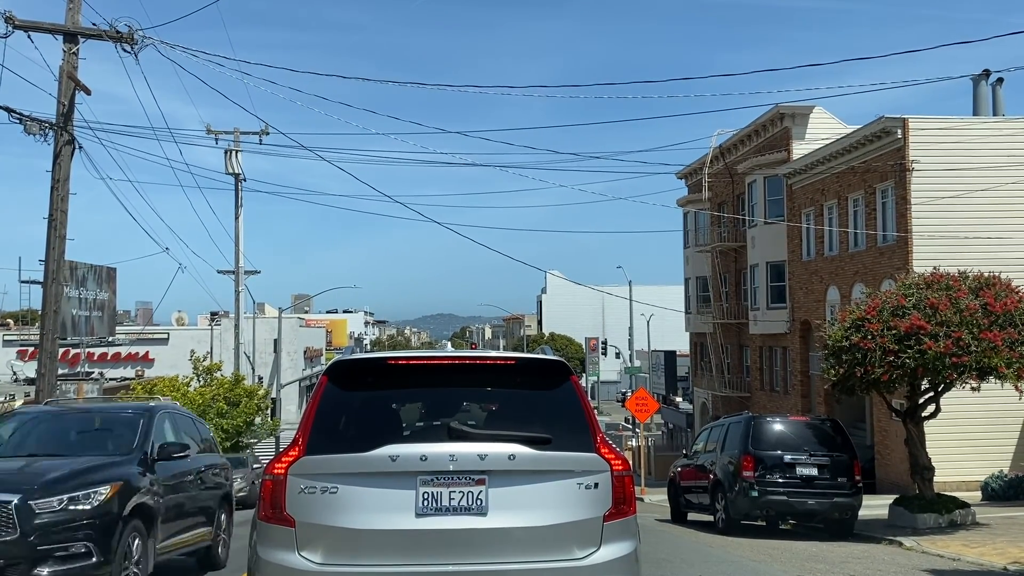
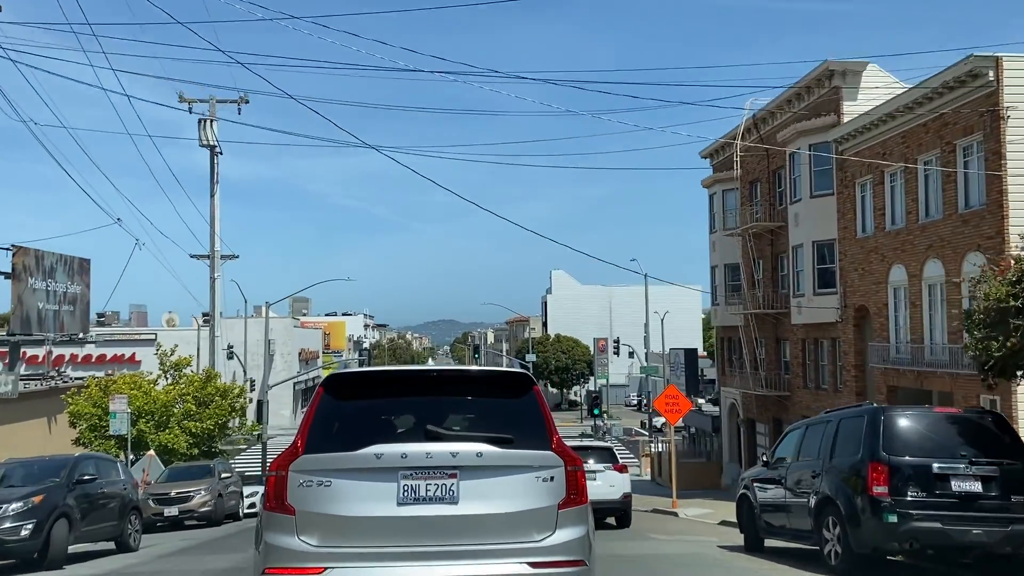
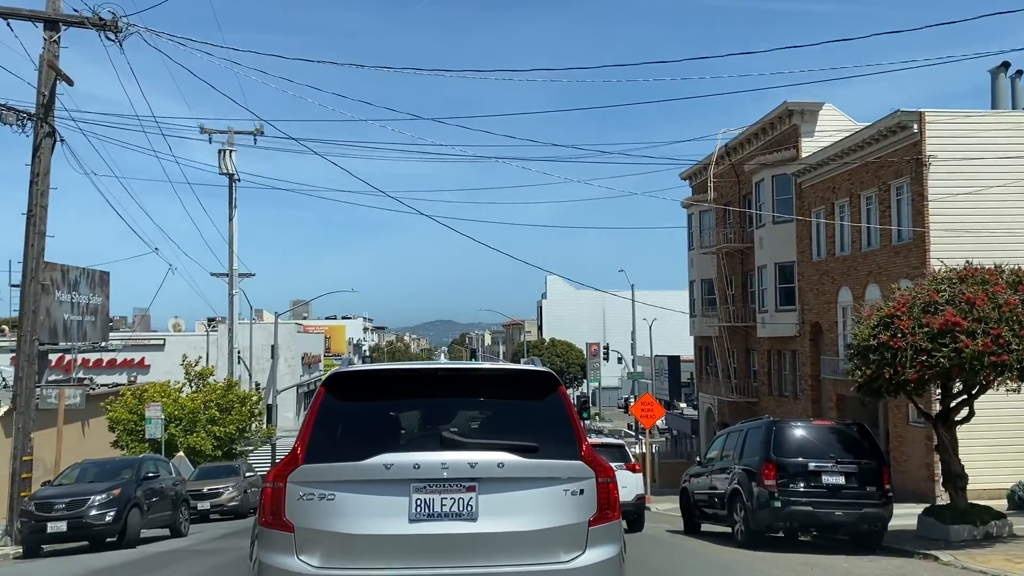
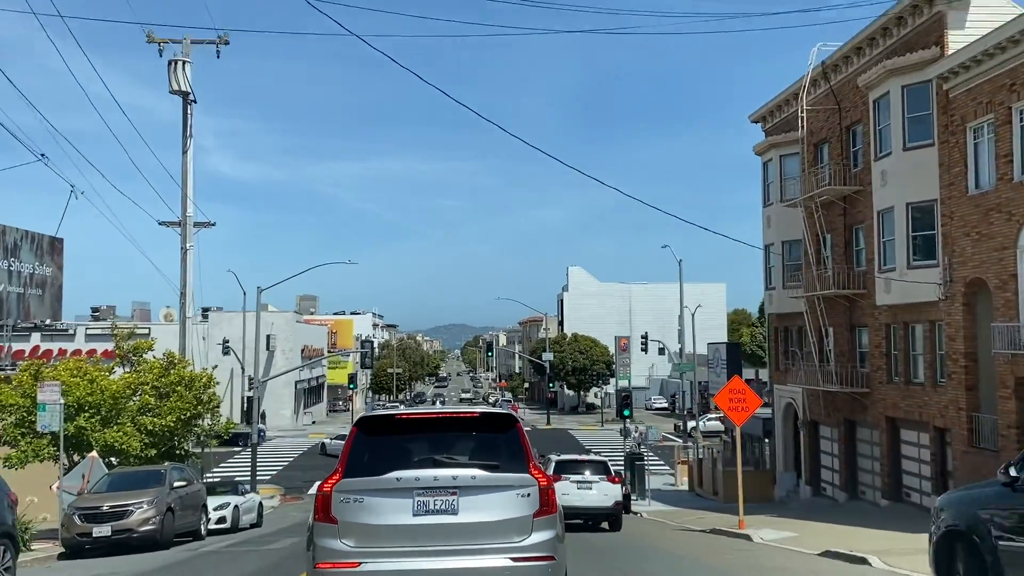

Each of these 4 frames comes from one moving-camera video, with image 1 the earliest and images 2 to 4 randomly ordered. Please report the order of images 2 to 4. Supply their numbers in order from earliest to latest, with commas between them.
3, 2, 4
